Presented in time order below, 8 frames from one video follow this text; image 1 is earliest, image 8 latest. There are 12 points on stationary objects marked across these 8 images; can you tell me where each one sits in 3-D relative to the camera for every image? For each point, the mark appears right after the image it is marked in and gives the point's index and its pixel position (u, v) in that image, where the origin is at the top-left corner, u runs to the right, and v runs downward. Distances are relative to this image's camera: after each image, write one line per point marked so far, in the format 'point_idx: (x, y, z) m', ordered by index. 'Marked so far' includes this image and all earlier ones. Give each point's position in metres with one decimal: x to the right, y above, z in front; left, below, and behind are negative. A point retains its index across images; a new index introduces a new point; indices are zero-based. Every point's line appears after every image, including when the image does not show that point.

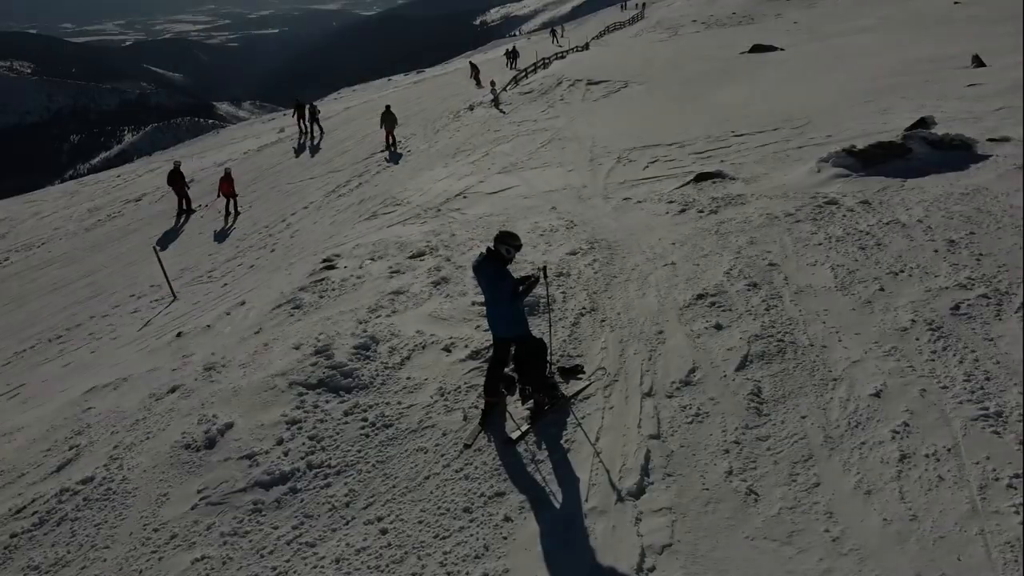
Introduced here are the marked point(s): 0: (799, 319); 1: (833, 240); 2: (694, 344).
0: (+2.6, -0.3, +7.3) m
1: (+3.6, +0.5, +9.1) m
2: (+1.6, -0.5, +7.1) m
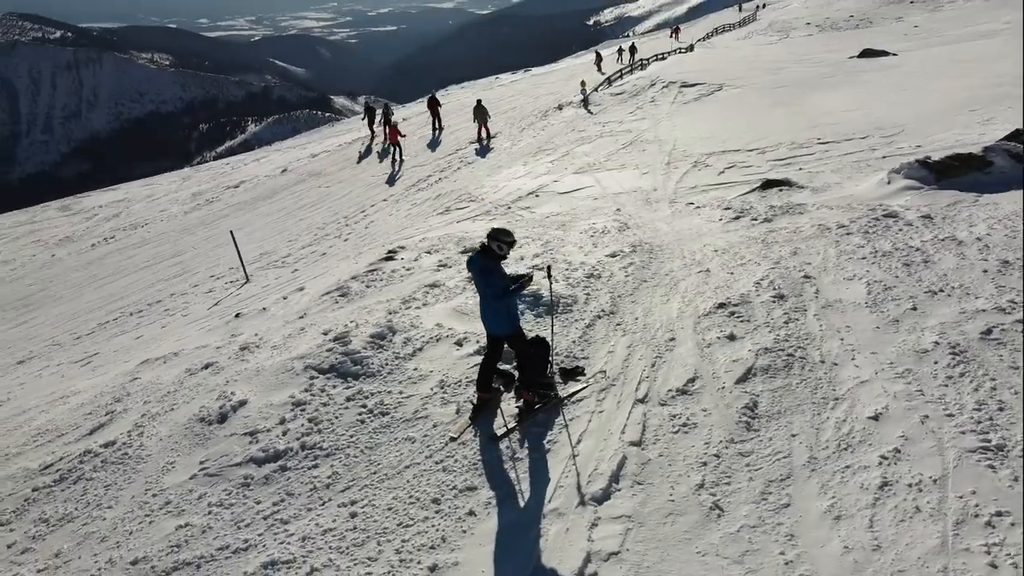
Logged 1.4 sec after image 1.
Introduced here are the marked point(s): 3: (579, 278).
0: (+2.7, -0.4, +7.0) m
1: (+4.0, +0.4, +8.6) m
2: (+1.6, -0.6, +6.9) m
3: (+0.8, +0.1, +9.1) m
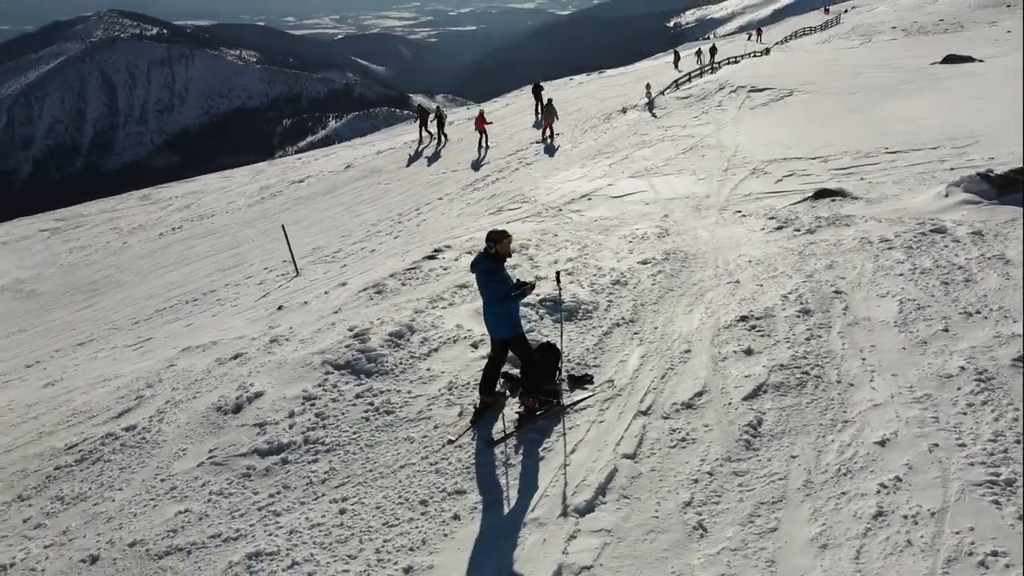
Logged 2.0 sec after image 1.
0: (+2.7, -0.5, +6.7) m
1: (+4.2, +0.2, +8.3) m
2: (+1.7, -0.7, +6.7) m
3: (+1.0, 0.0, +9.0) m
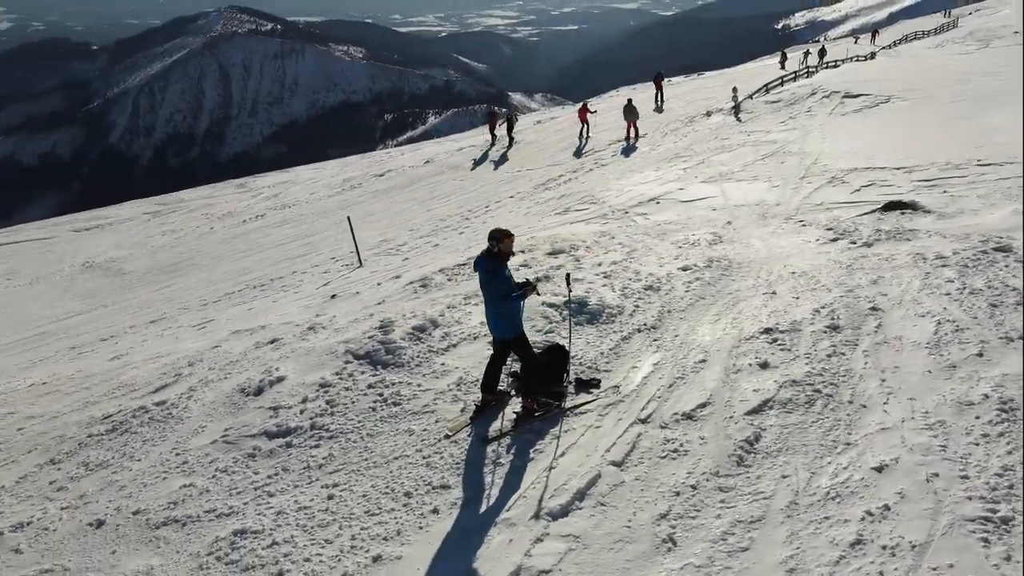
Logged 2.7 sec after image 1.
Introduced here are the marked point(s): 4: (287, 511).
0: (+2.8, -0.7, +6.4) m
1: (+4.4, 0.0, +7.8) m
2: (+1.7, -0.7, +6.6) m
3: (+1.4, 0.0, +8.9) m
4: (-1.6, -1.5, +5.5) m
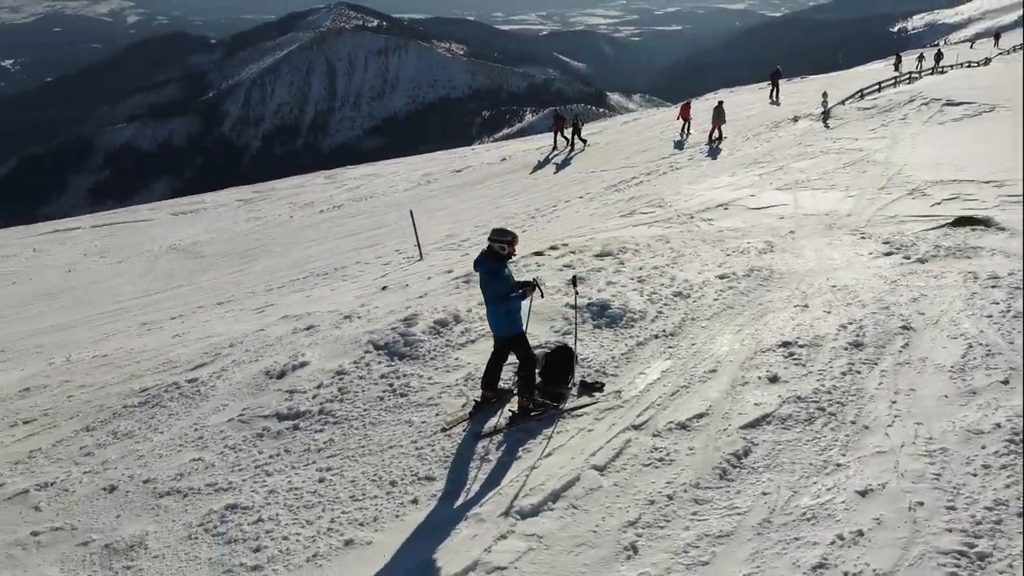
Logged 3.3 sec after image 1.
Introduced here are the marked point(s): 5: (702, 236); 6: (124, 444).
0: (+2.7, -0.8, +6.2) m
1: (+4.6, -0.2, +7.3) m
2: (+1.7, -0.8, +6.4) m
3: (+1.7, -0.1, +8.8) m
4: (-1.7, -1.5, +5.7) m
5: (+3.6, +1.0, +15.3) m
6: (-3.3, -1.3, +6.9) m
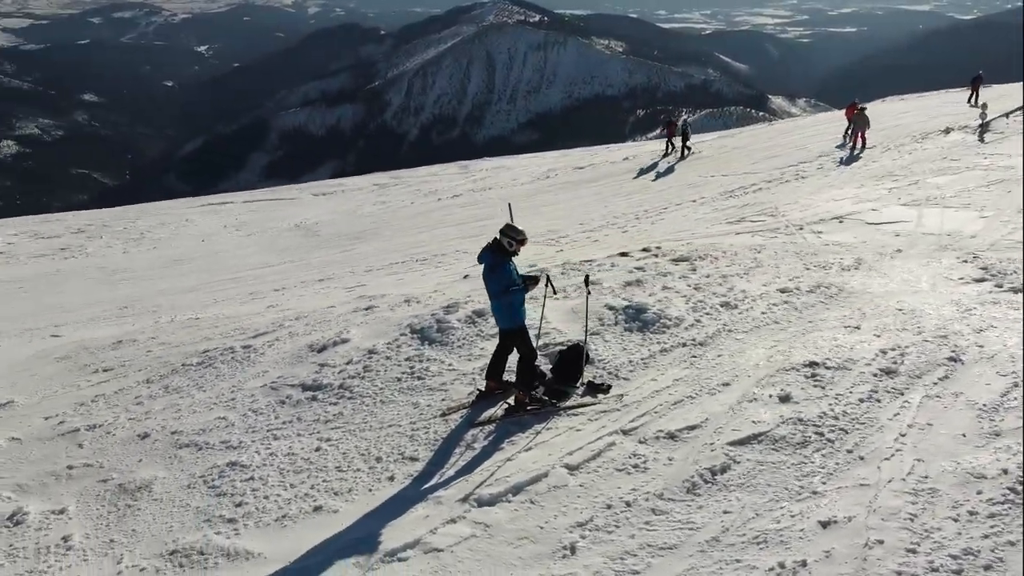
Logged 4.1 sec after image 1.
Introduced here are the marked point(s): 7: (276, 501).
0: (+2.7, -1.0, +5.8) m
1: (+4.7, -0.6, +6.6) m
2: (+1.7, -0.9, +6.2) m
3: (+2.1, -0.2, +8.6) m
4: (-1.8, -1.3, +6.1) m
5: (+5.2, +0.7, +14.6) m
6: (-3.2, -1.0, +7.5) m
7: (-1.6, -1.5, +5.5) m
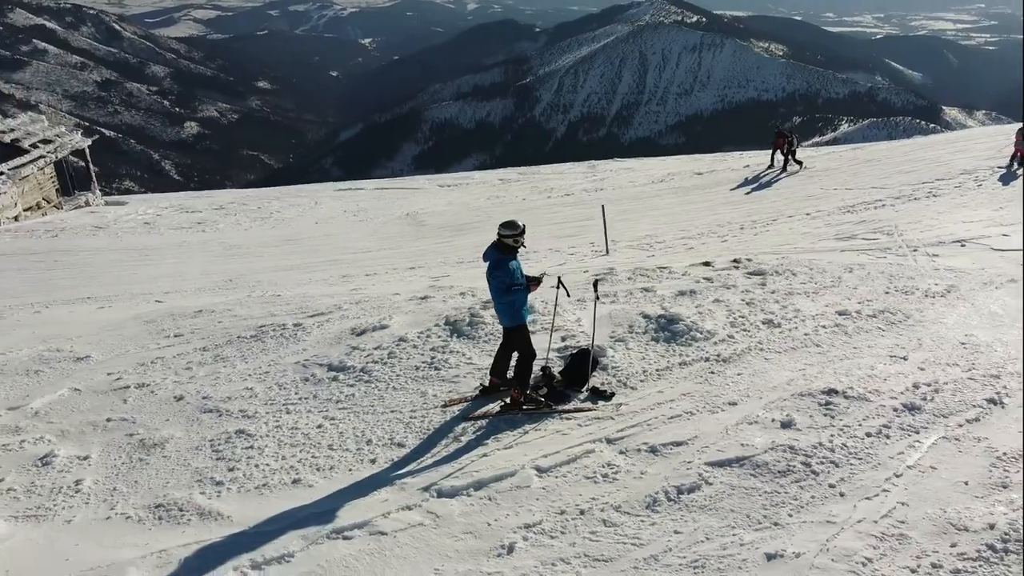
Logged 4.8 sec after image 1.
0: (+2.5, -1.2, +5.4) m
1: (+4.7, -0.9, +5.9) m
2: (+1.6, -1.0, +6.0) m
3: (+2.5, -0.3, +8.2) m
4: (-1.9, -1.1, +6.5) m
5: (+6.6, +0.3, +13.7) m
6: (-3.0, -0.8, +8.1) m
7: (-1.8, -1.3, +5.8) m
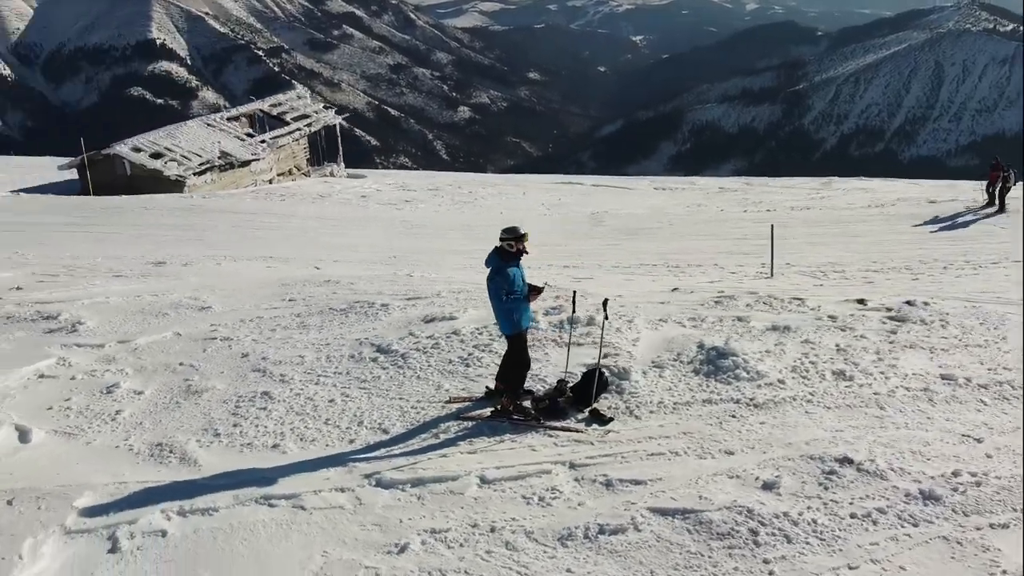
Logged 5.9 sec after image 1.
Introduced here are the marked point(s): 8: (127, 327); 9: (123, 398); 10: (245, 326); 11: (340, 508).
0: (+2.0, -1.5, +4.7) m
1: (+4.2, -1.6, +4.6) m
2: (+1.4, -1.3, +5.5) m
3: (+2.9, -0.7, +7.4) m
4: (-1.8, -0.9, +7.0) m
5: (+8.5, -0.7, +11.4) m
6: (-2.4, -0.5, +8.9) m
7: (-2.0, -1.1, +6.4) m
8: (-4.4, -0.5, +9.1) m
9: (-3.4, -1.0, +7.0) m
10: (-3.1, -0.4, +9.2) m
11: (-1.1, -1.4, +5.1) m
